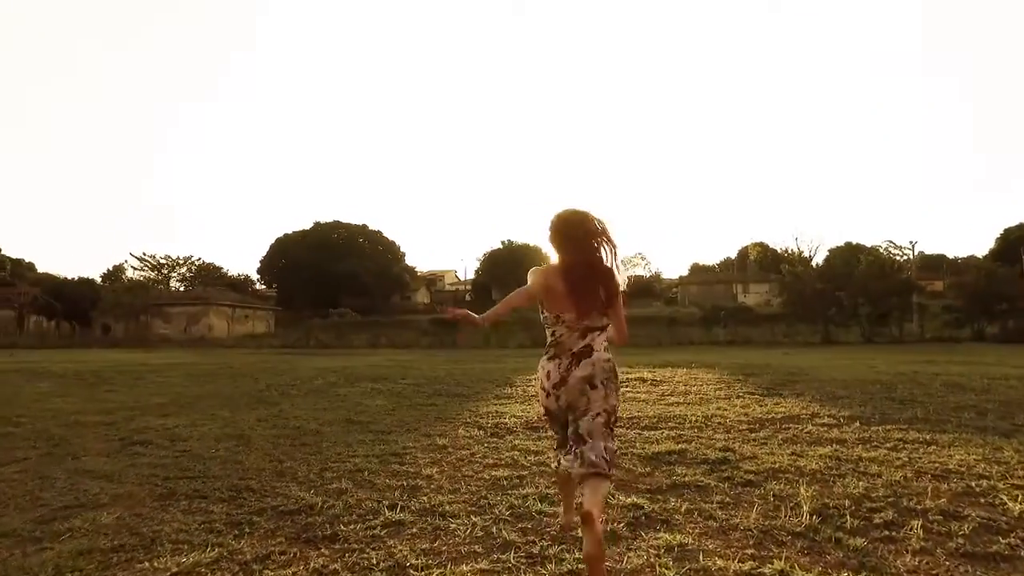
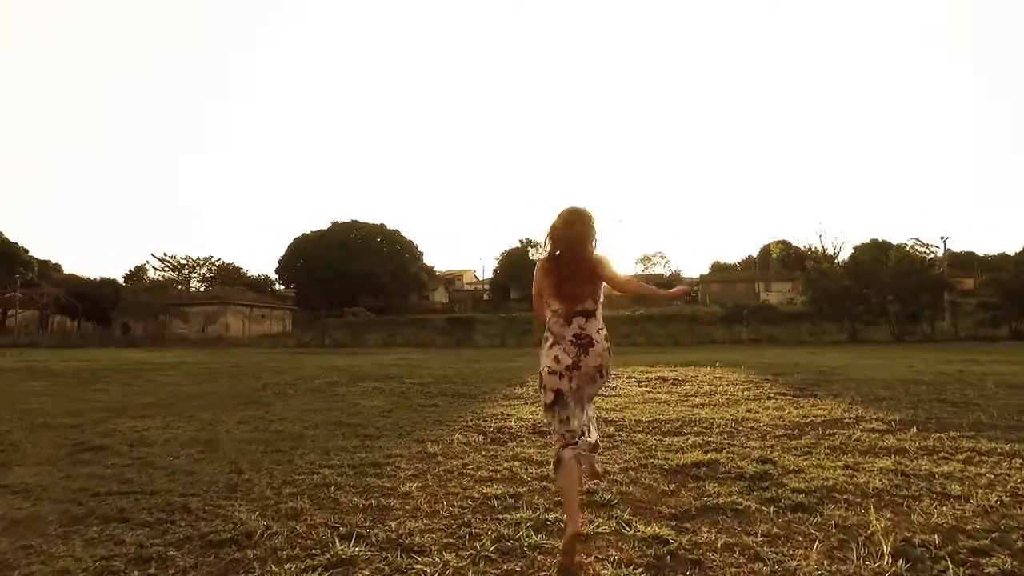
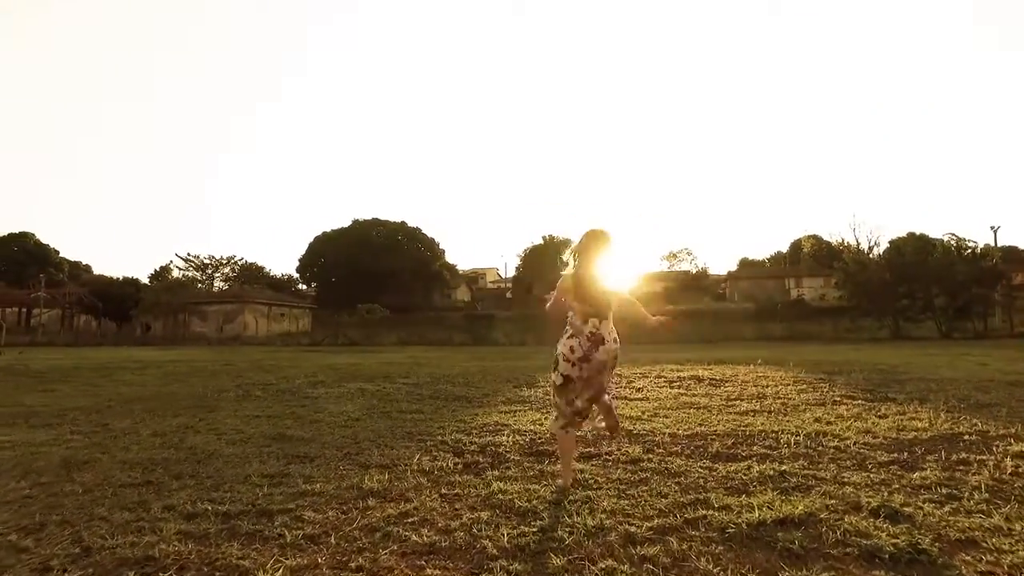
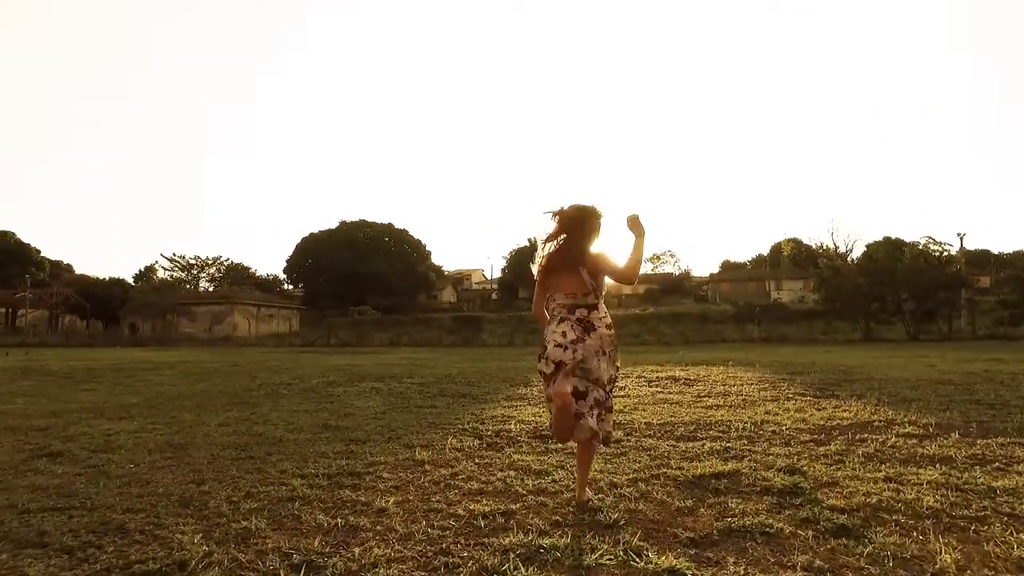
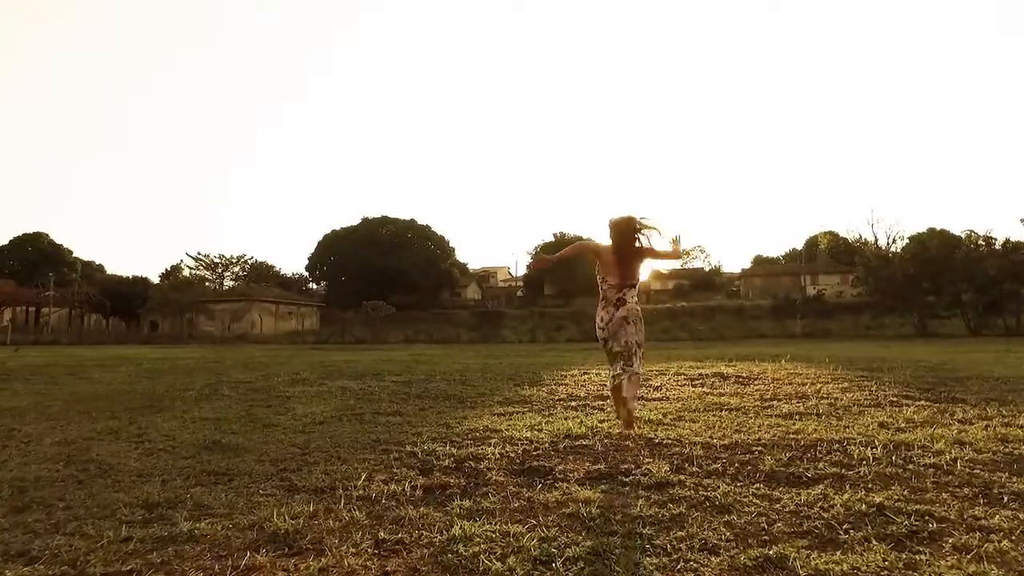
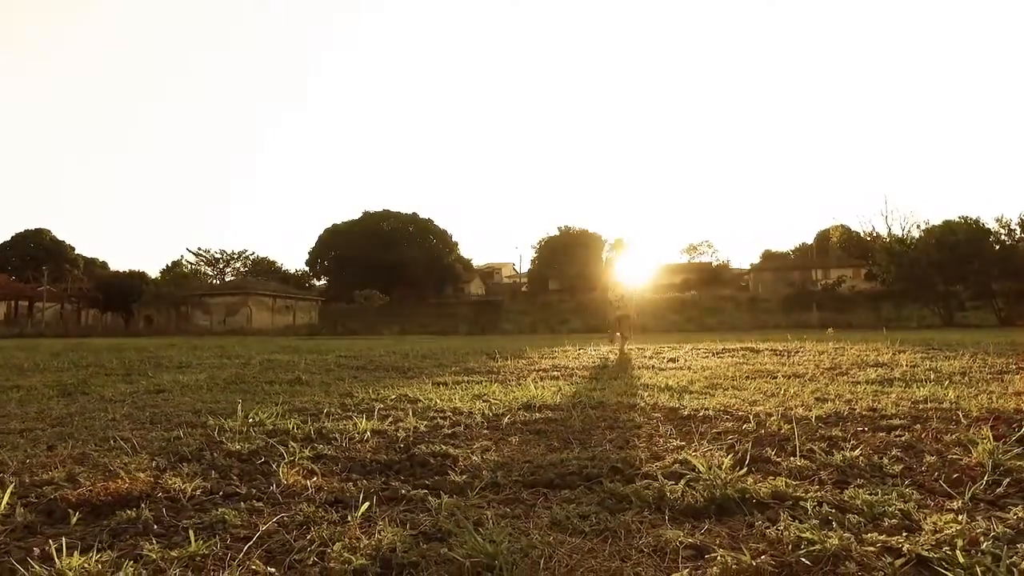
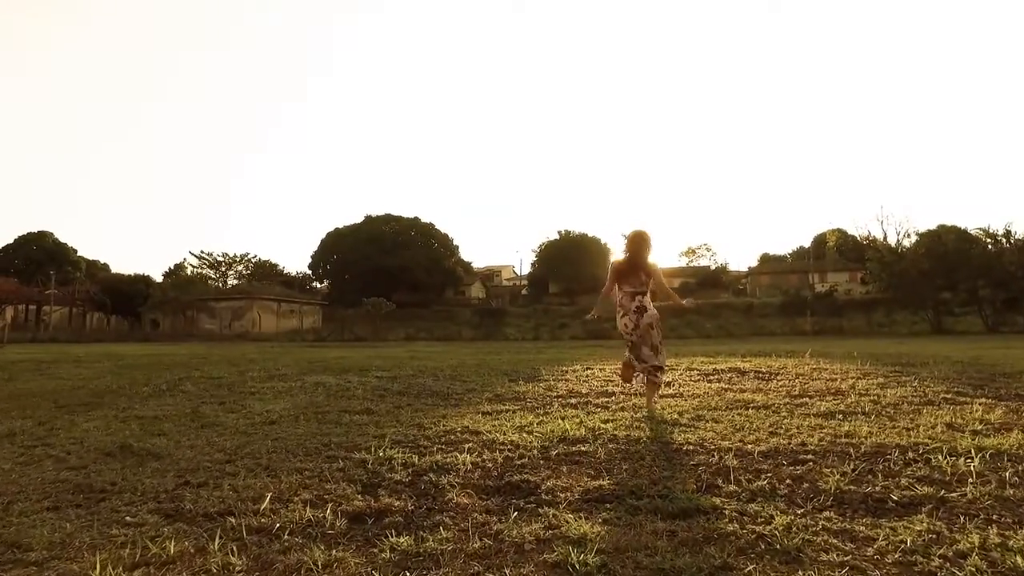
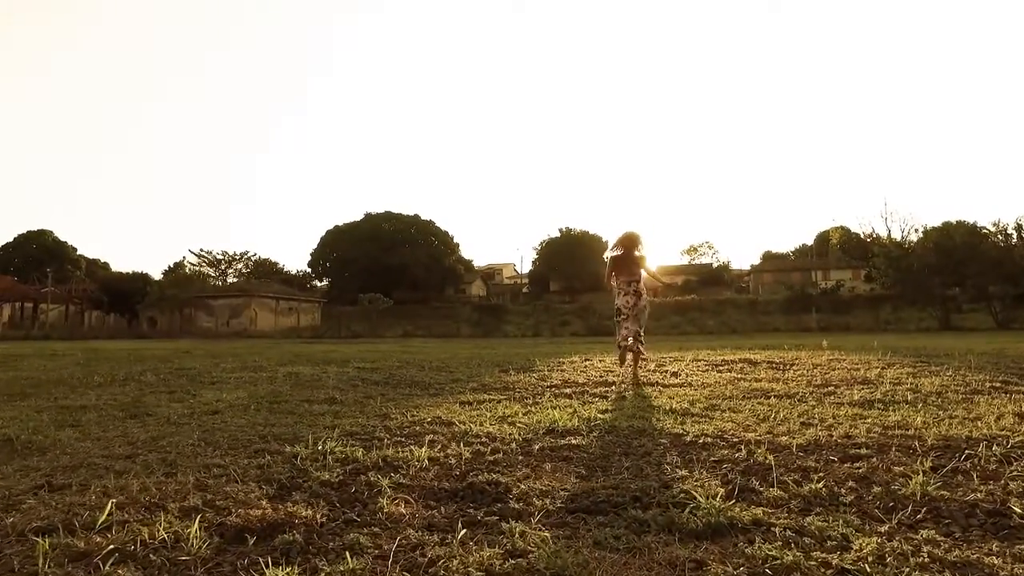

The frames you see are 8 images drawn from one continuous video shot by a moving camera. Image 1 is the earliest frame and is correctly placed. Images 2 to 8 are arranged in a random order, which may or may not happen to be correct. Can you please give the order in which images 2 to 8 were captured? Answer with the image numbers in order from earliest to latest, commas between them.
2, 4, 3, 5, 7, 8, 6
